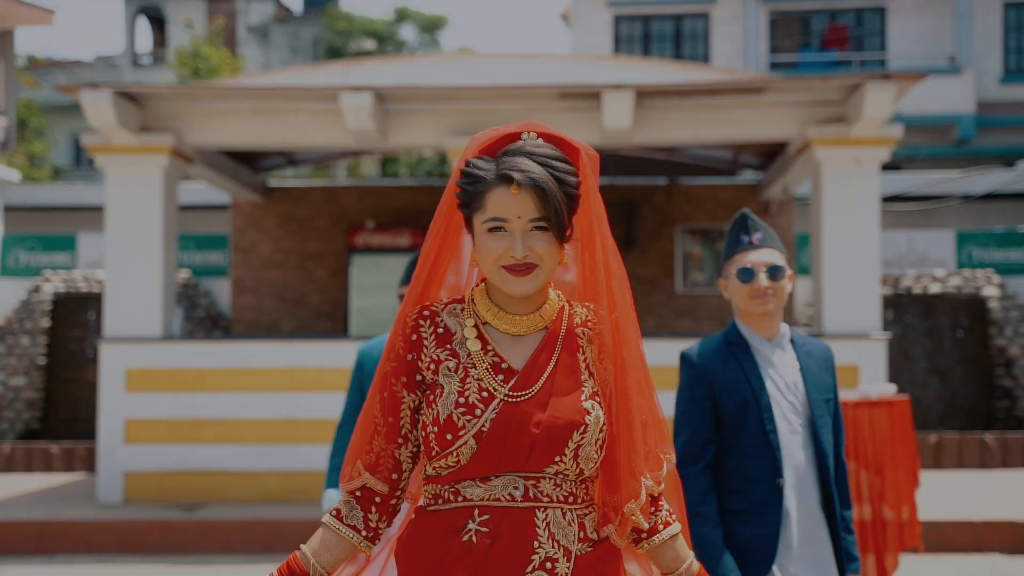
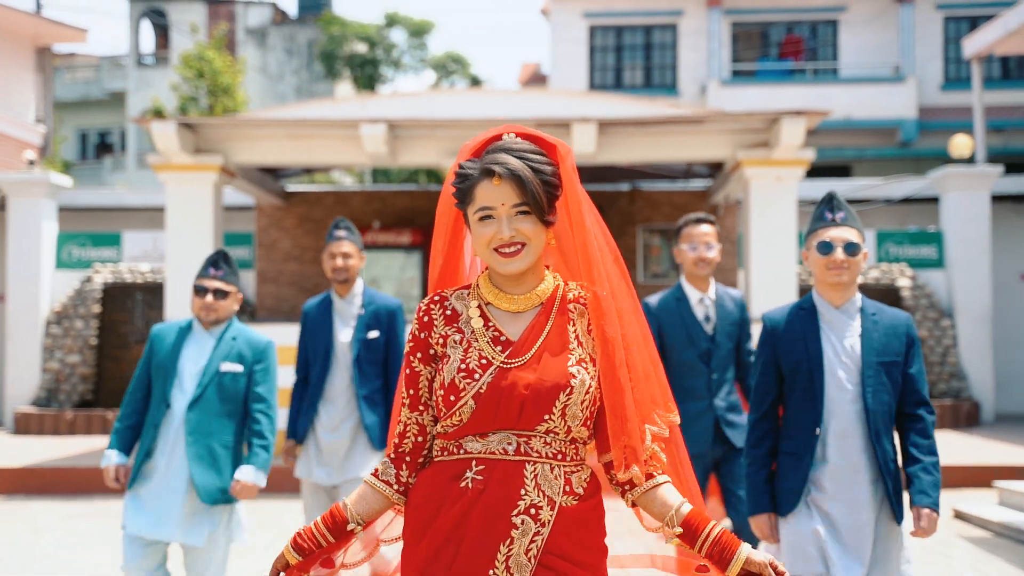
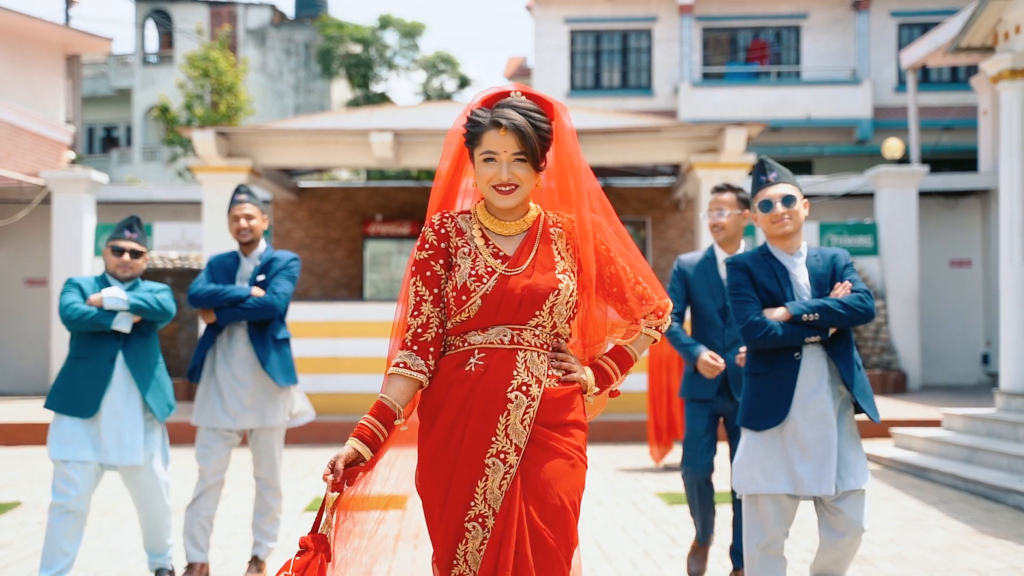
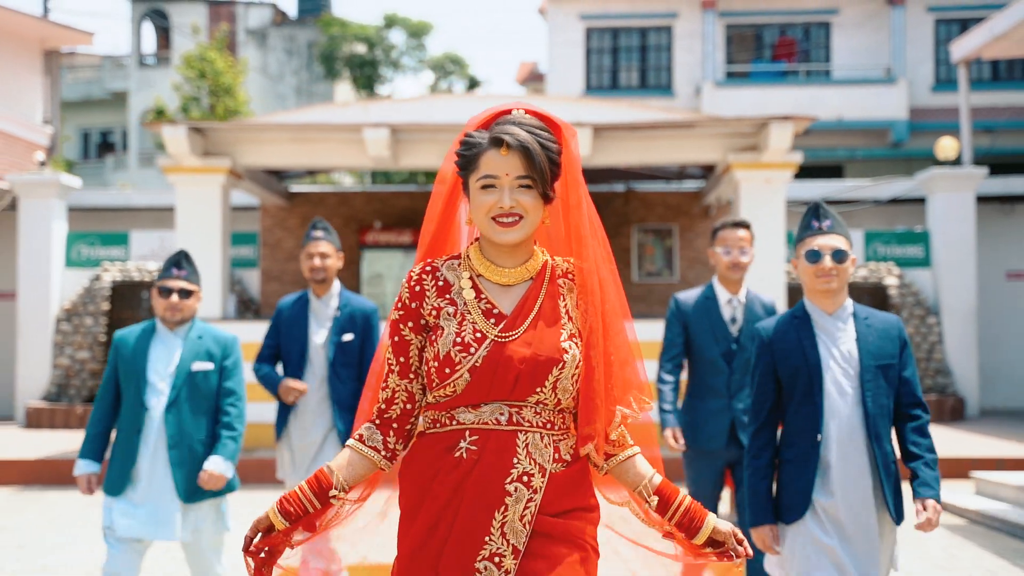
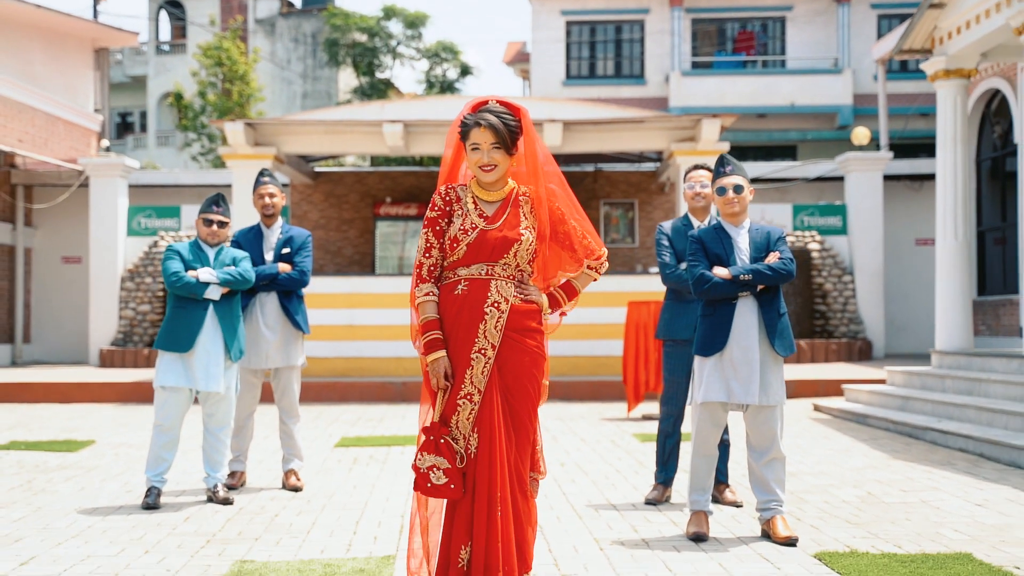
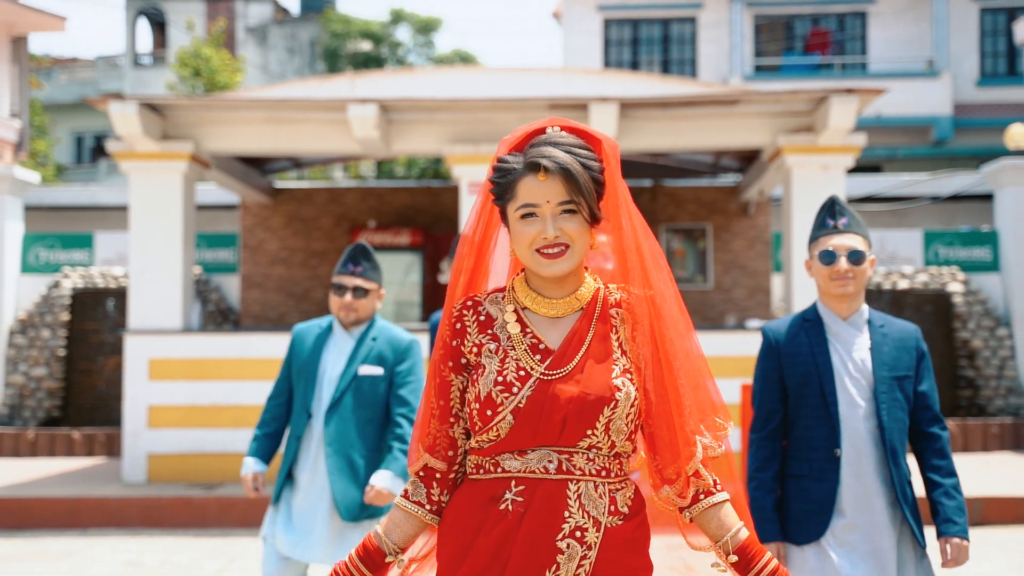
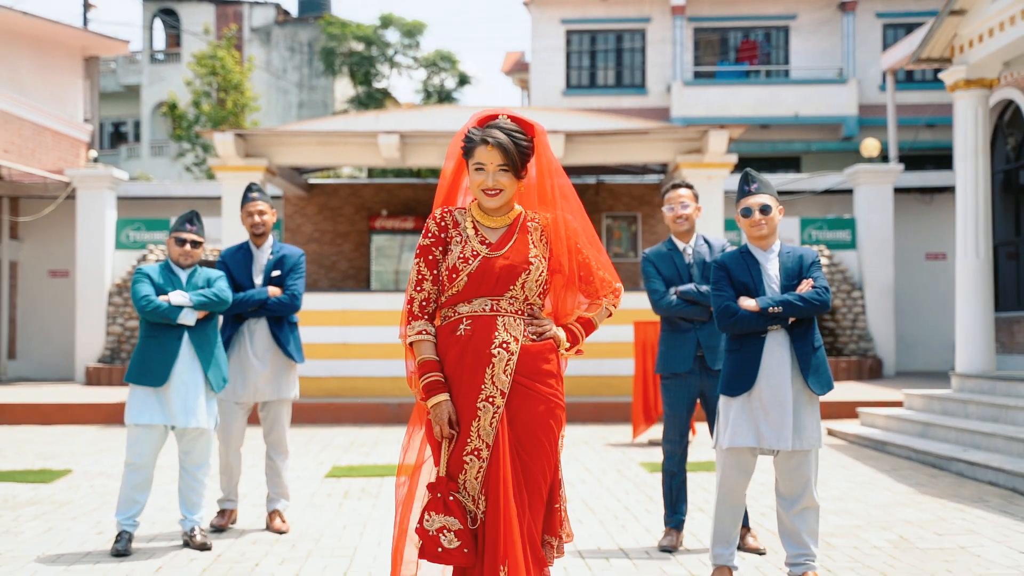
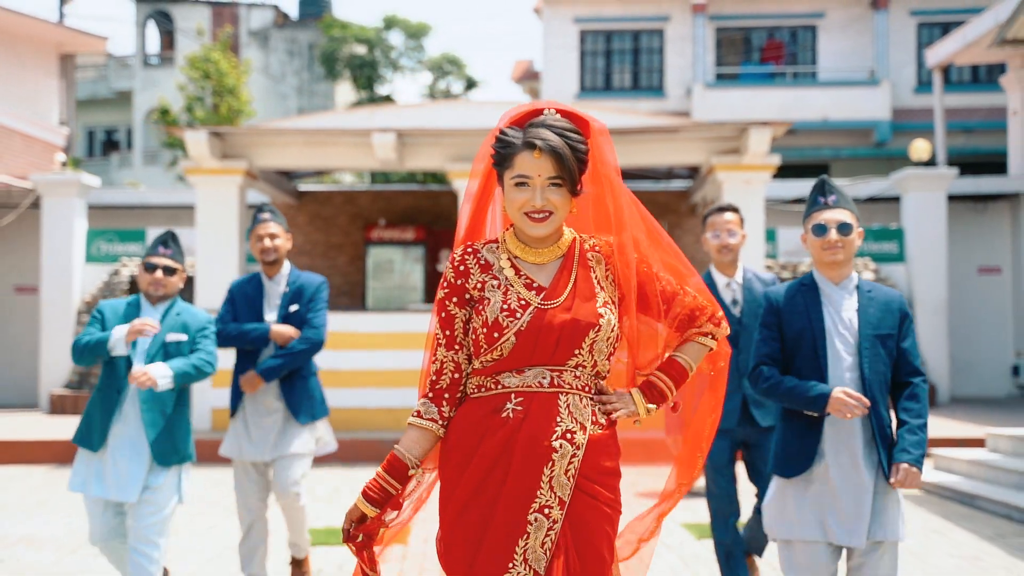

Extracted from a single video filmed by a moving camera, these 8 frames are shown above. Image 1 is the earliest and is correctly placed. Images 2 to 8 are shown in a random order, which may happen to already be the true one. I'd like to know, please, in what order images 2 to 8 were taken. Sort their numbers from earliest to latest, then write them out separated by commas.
6, 2, 4, 8, 3, 7, 5
